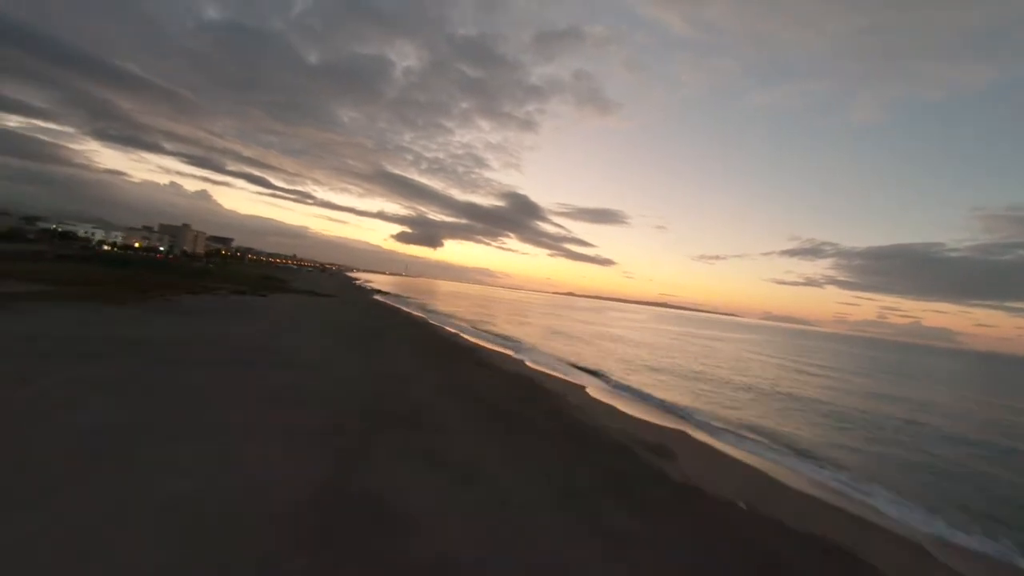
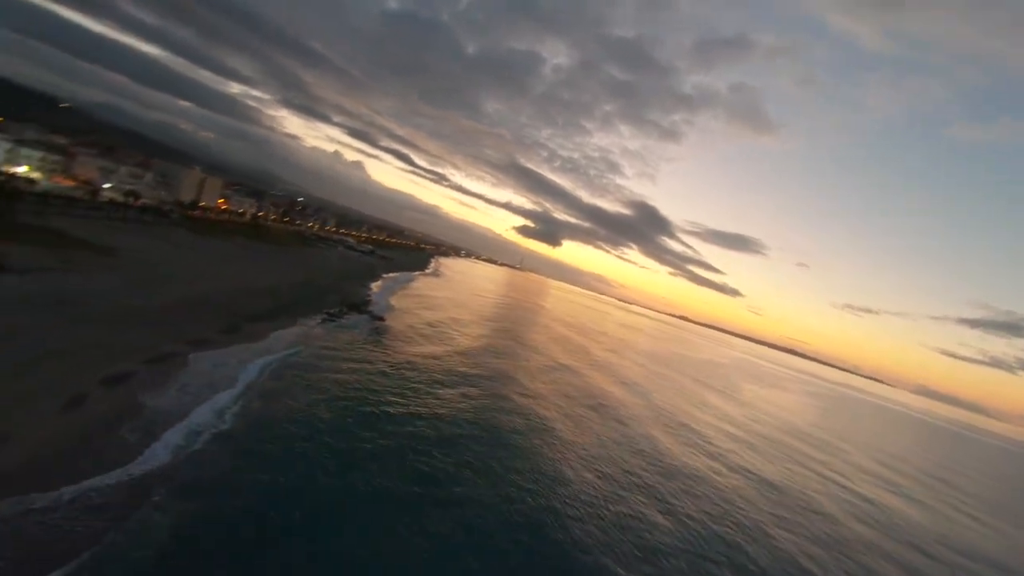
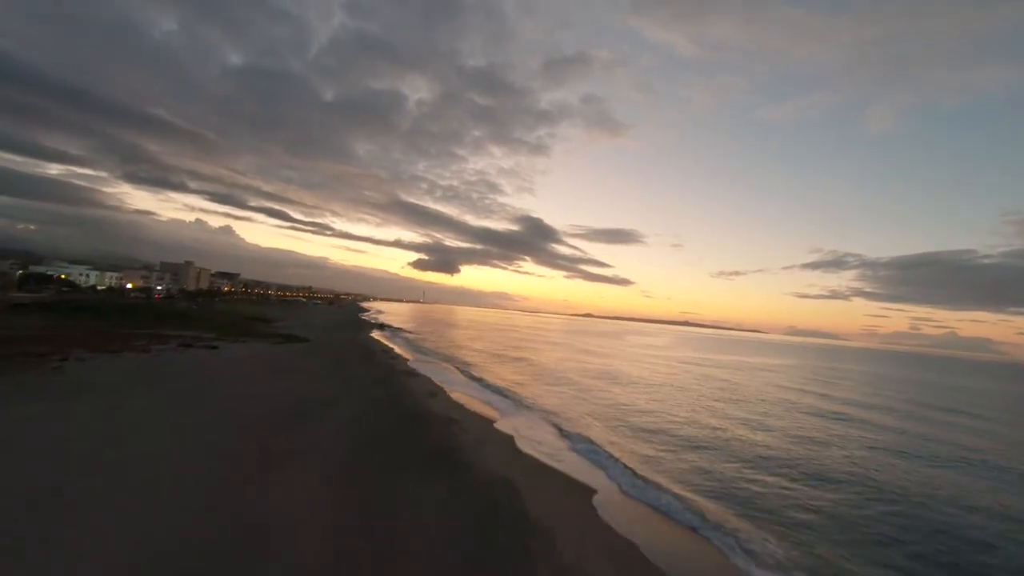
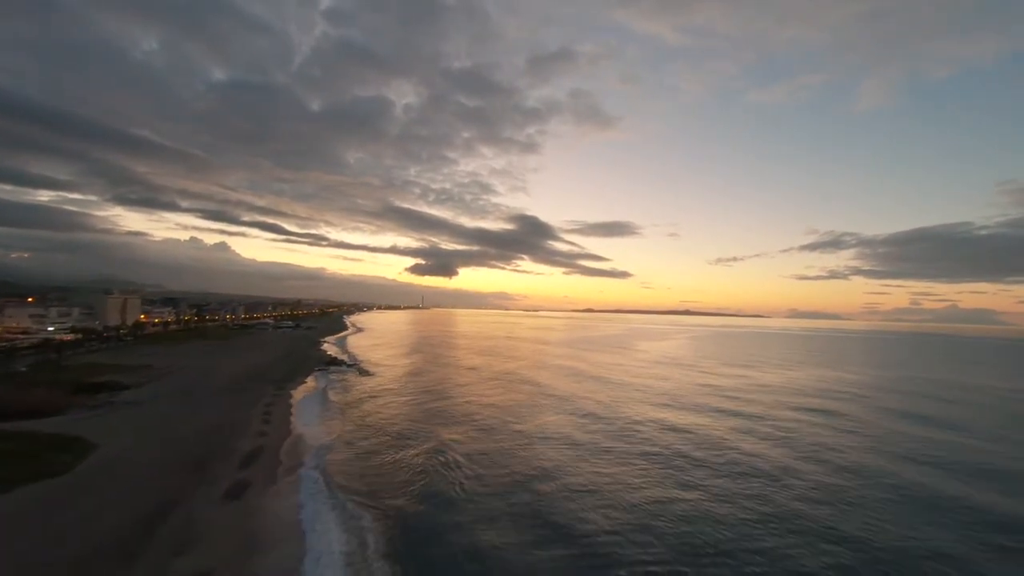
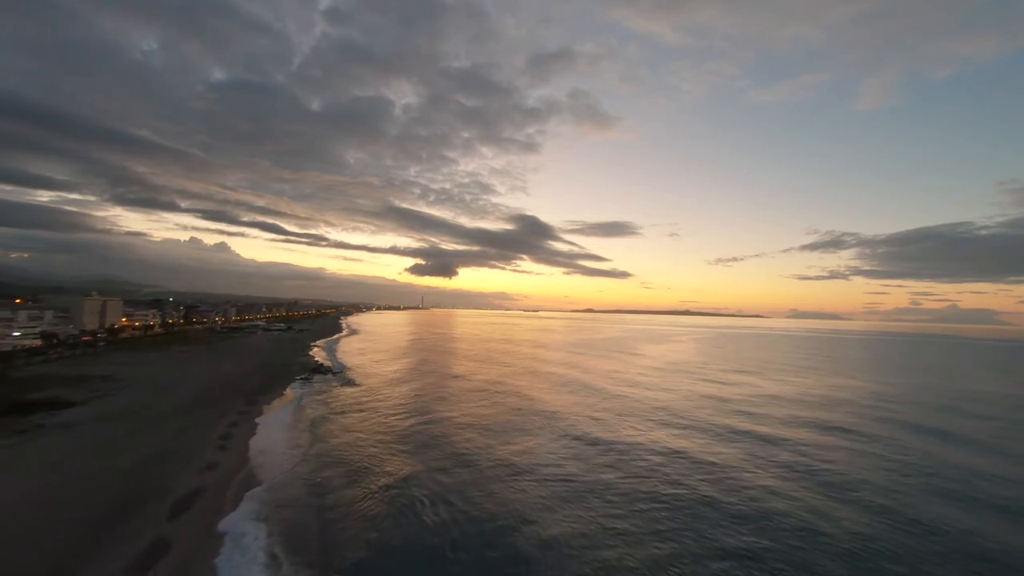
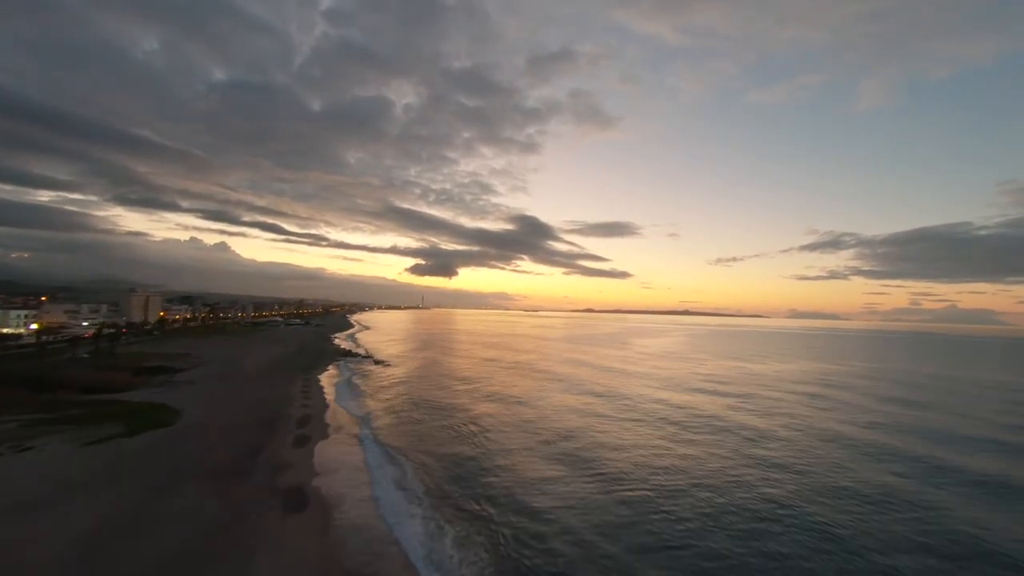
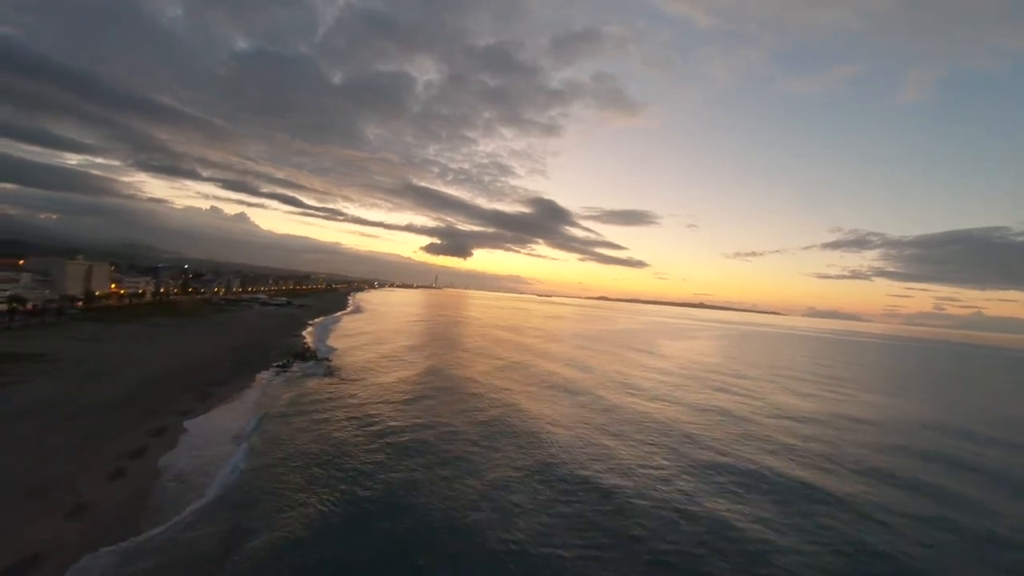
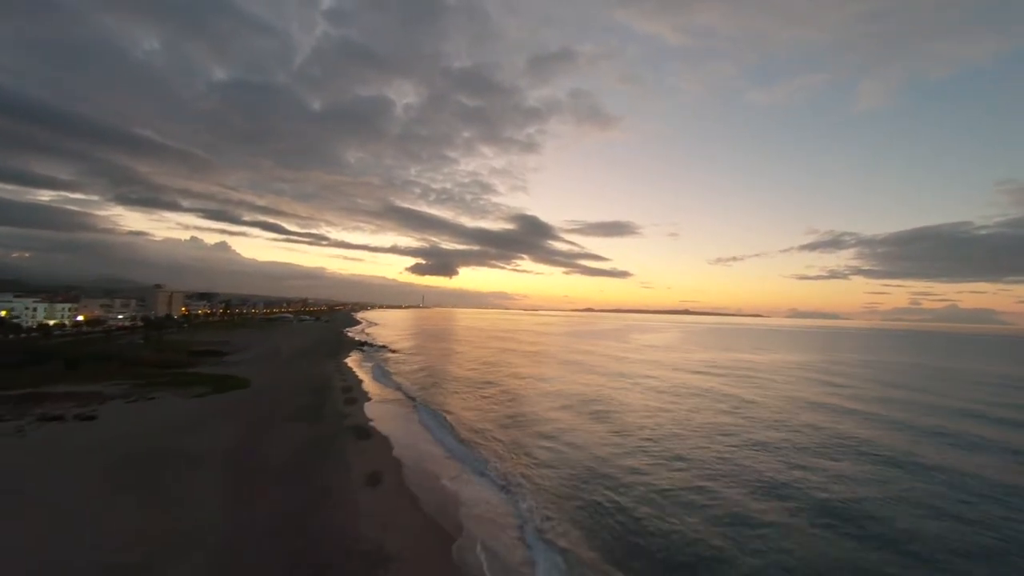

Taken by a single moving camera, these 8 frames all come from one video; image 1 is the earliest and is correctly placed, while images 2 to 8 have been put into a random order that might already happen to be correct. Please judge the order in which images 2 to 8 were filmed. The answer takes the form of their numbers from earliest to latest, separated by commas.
3, 8, 6, 4, 5, 7, 2
